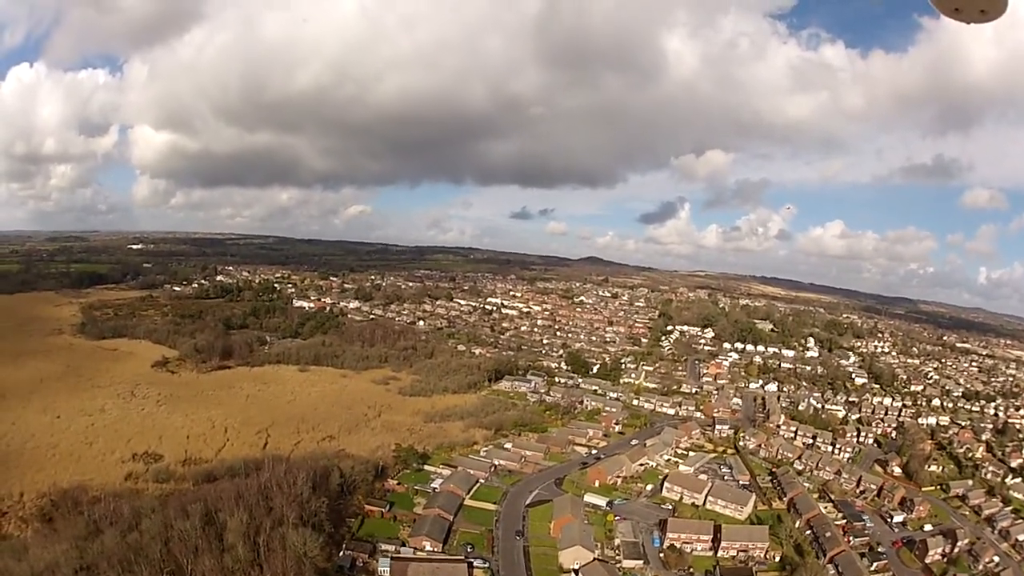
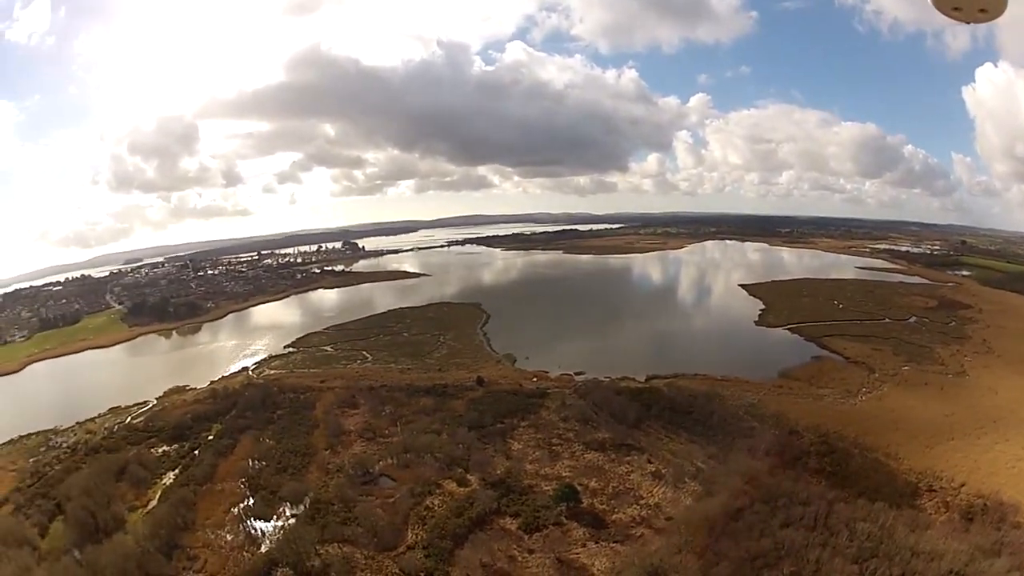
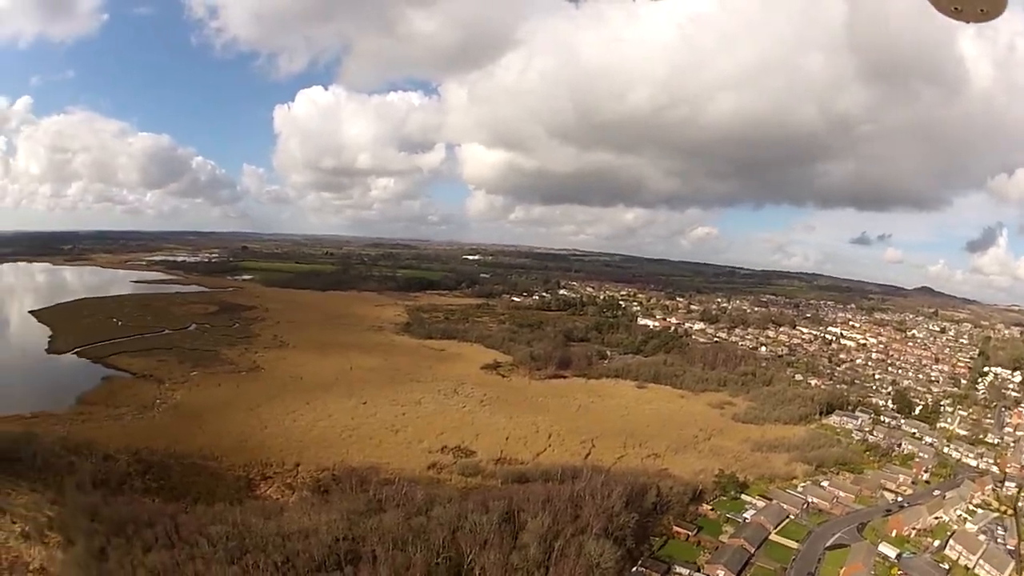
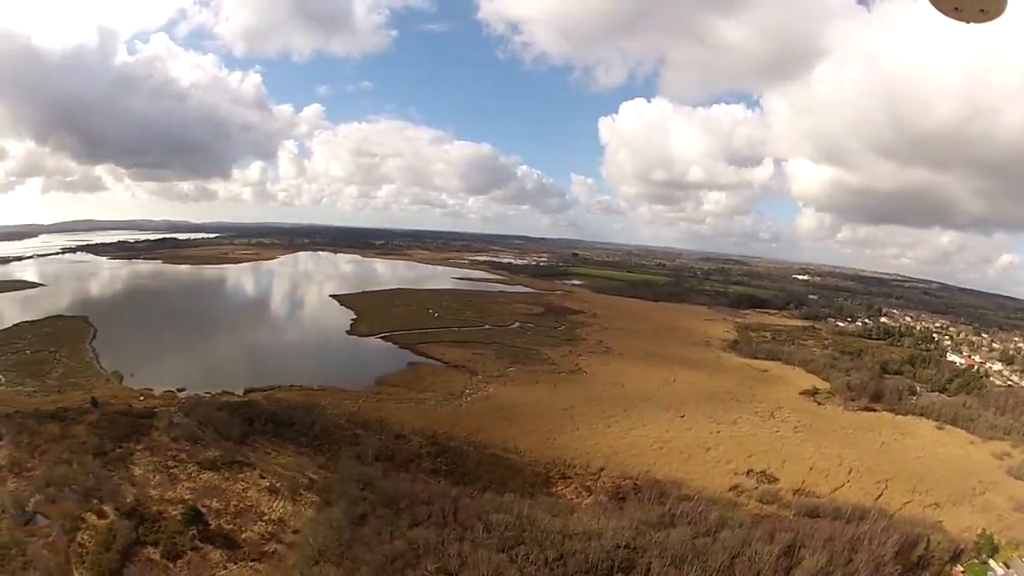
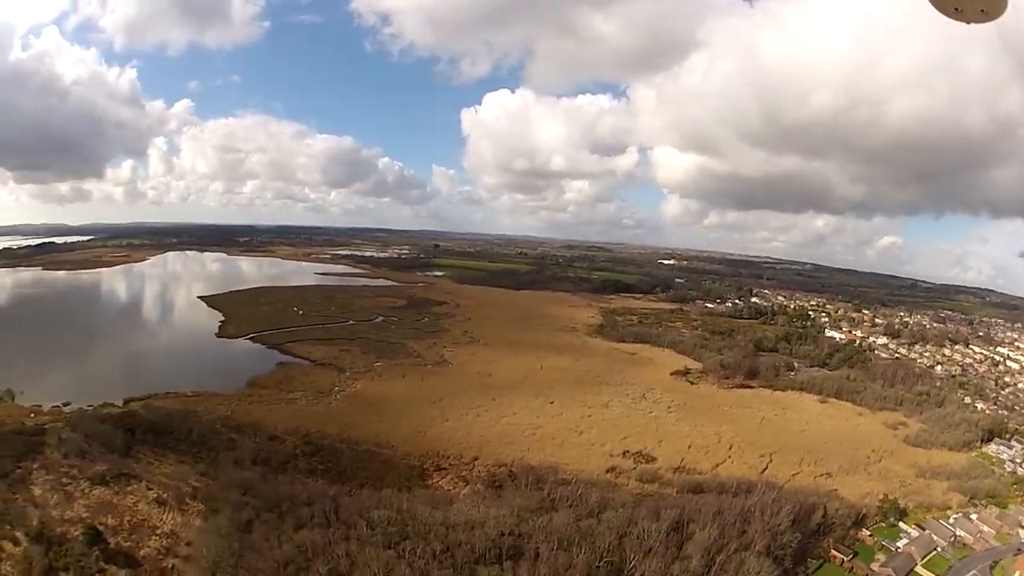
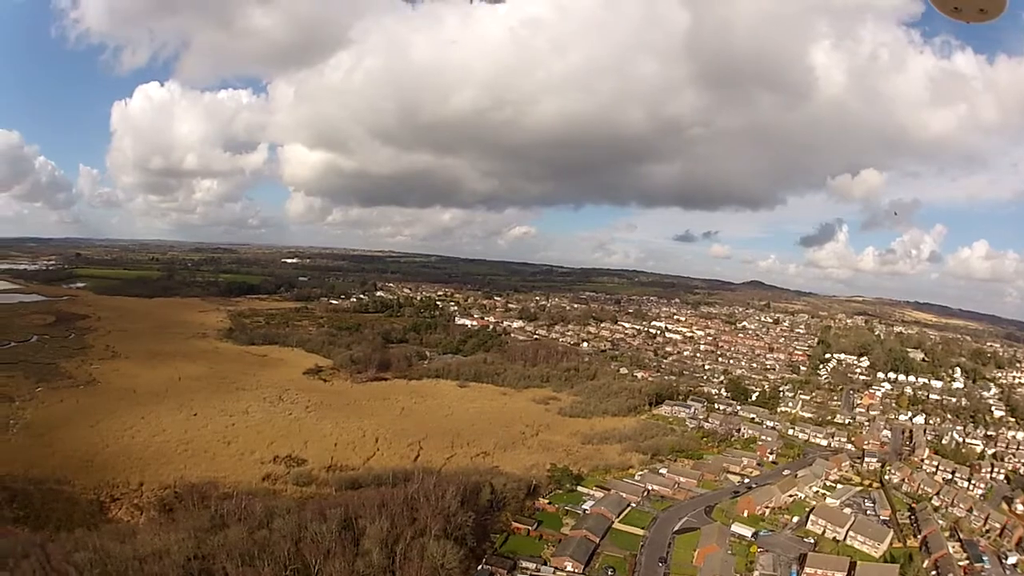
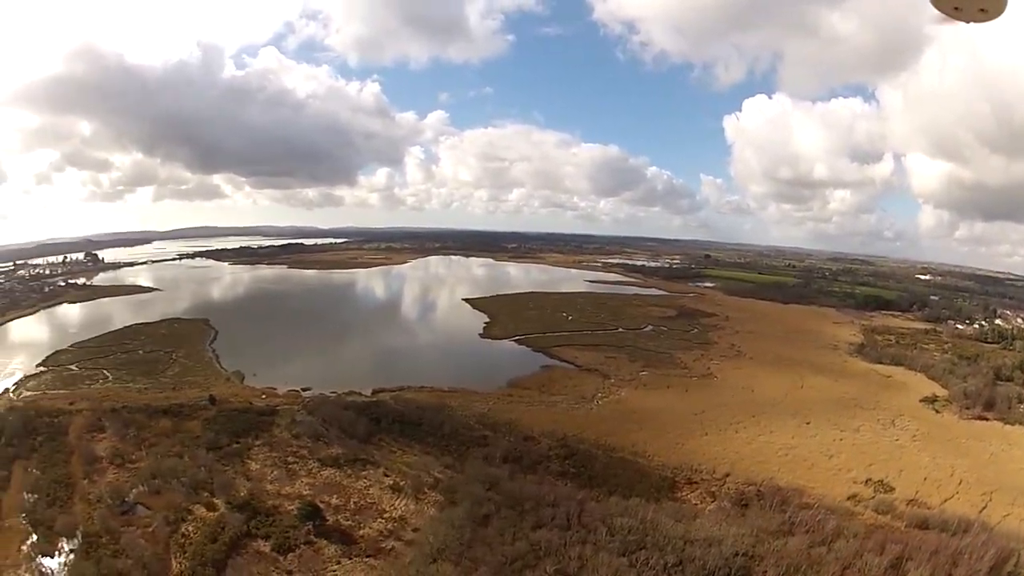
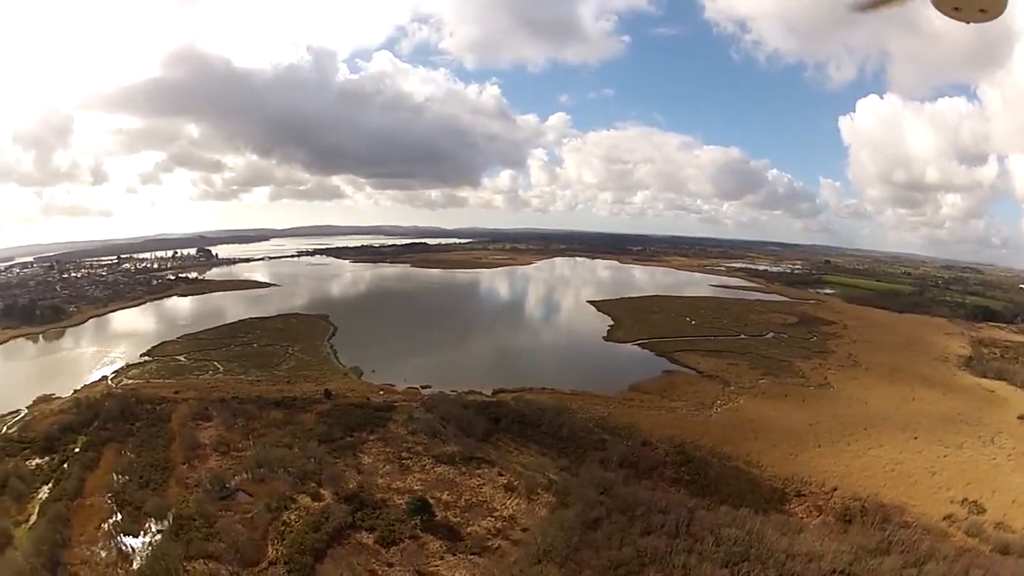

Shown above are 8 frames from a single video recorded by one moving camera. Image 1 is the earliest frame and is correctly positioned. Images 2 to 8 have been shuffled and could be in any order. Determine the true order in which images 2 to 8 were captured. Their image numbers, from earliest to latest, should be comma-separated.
6, 3, 5, 4, 7, 8, 2
